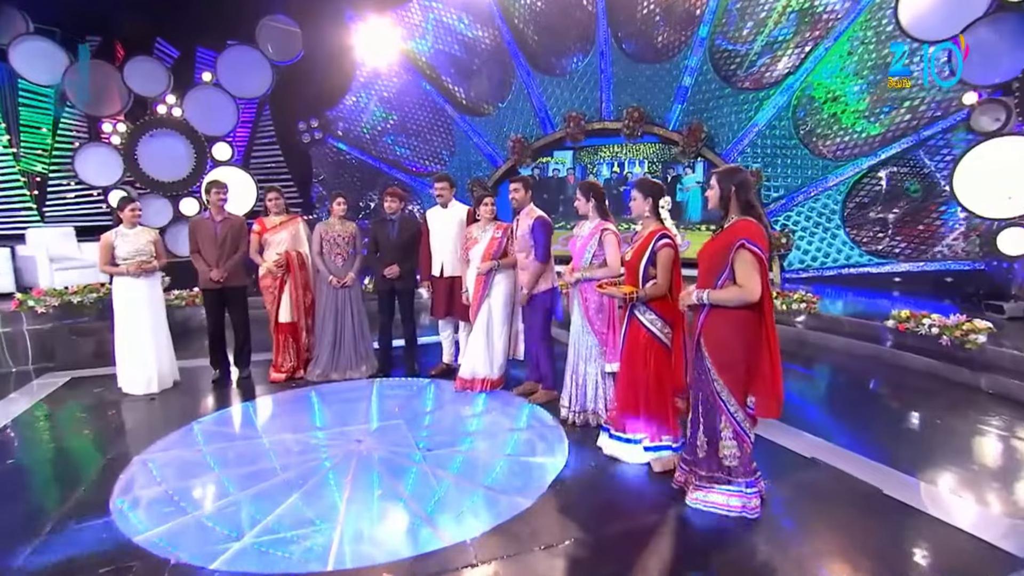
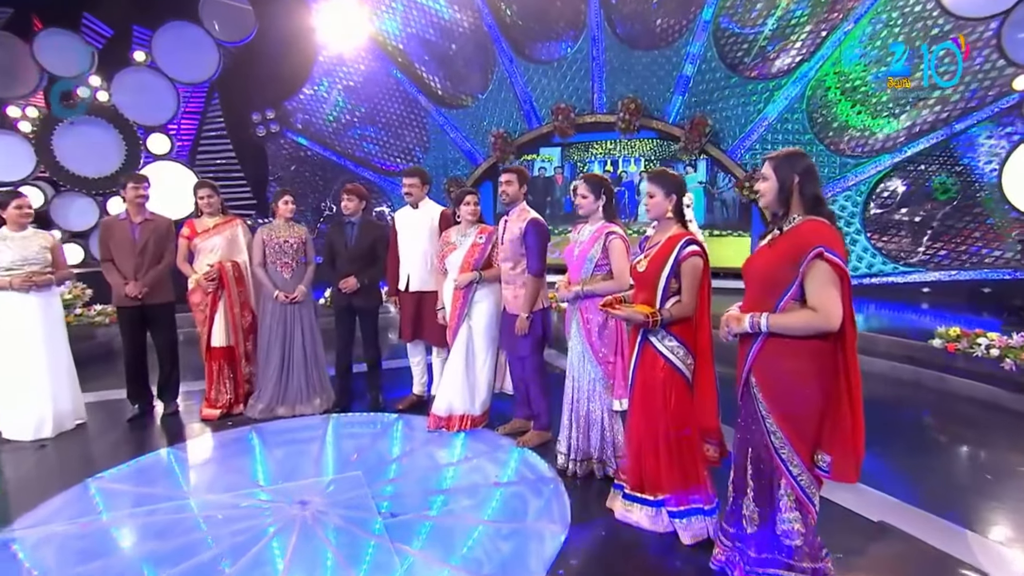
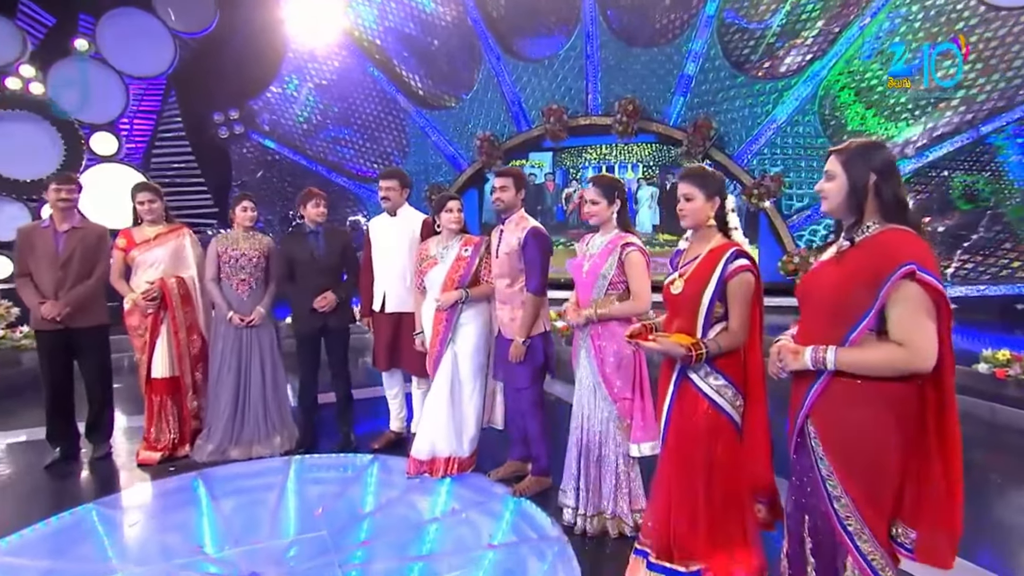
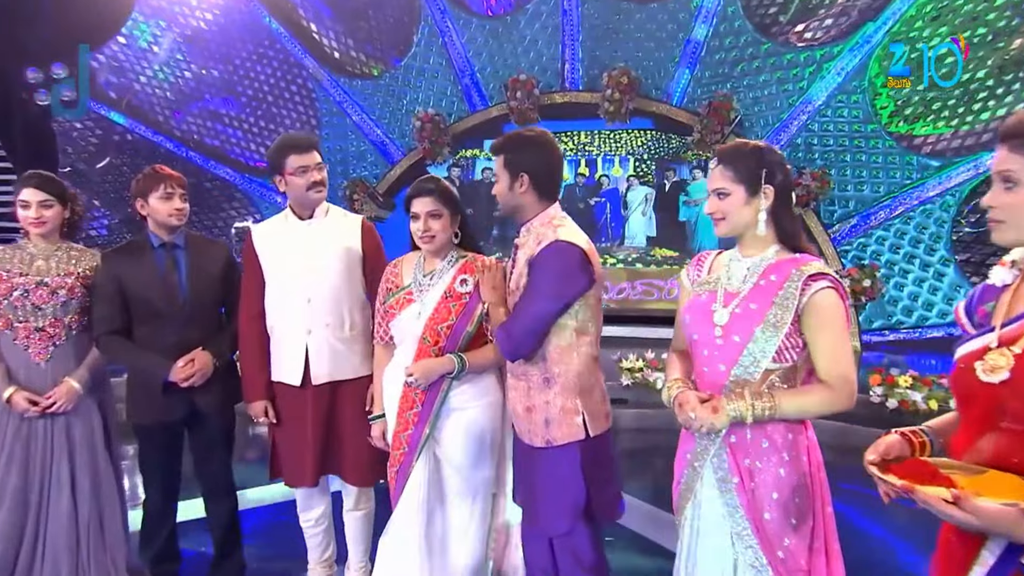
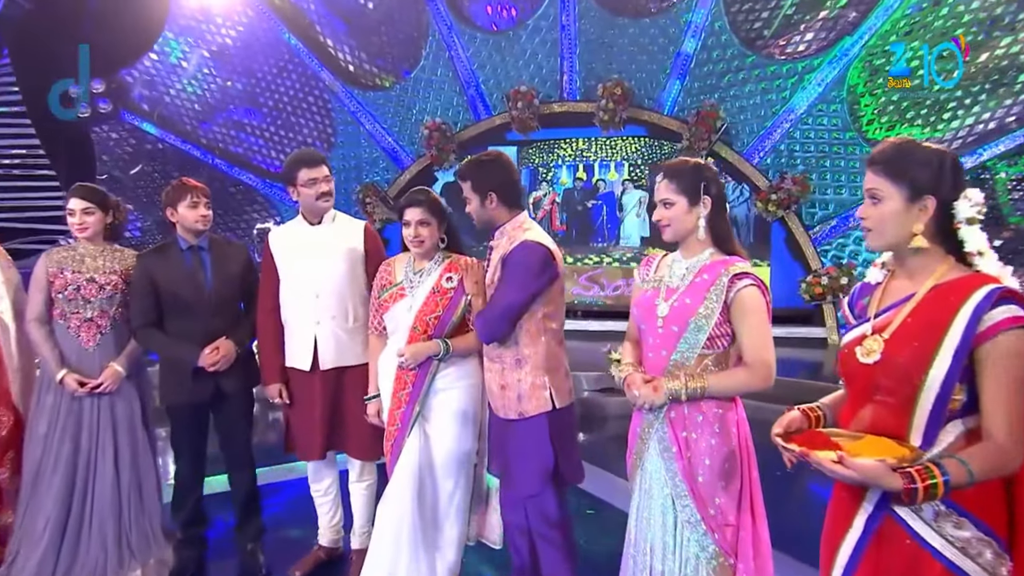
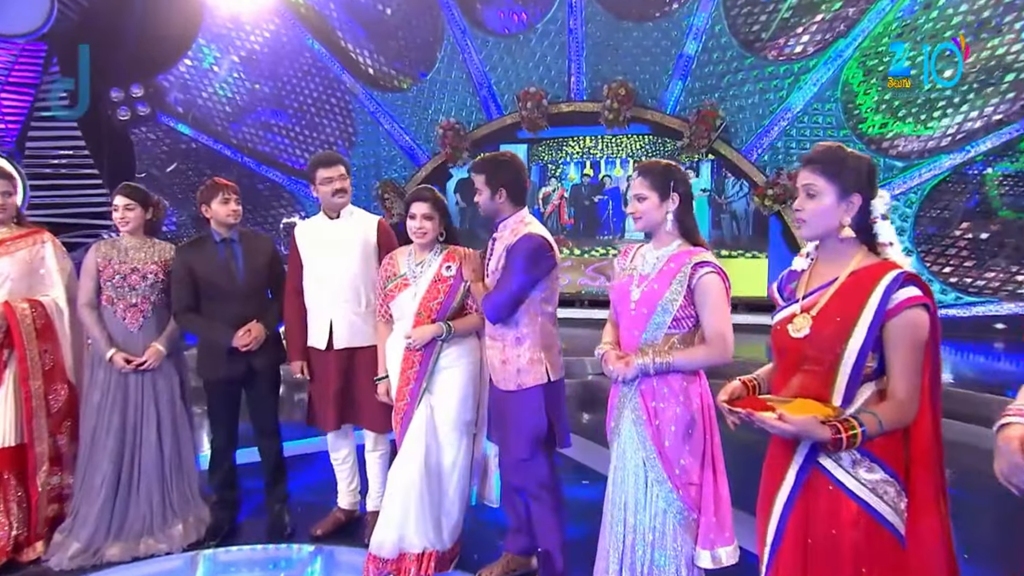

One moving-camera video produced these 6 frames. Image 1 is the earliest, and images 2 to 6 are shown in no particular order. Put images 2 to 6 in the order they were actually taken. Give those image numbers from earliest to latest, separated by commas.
2, 3, 6, 5, 4
